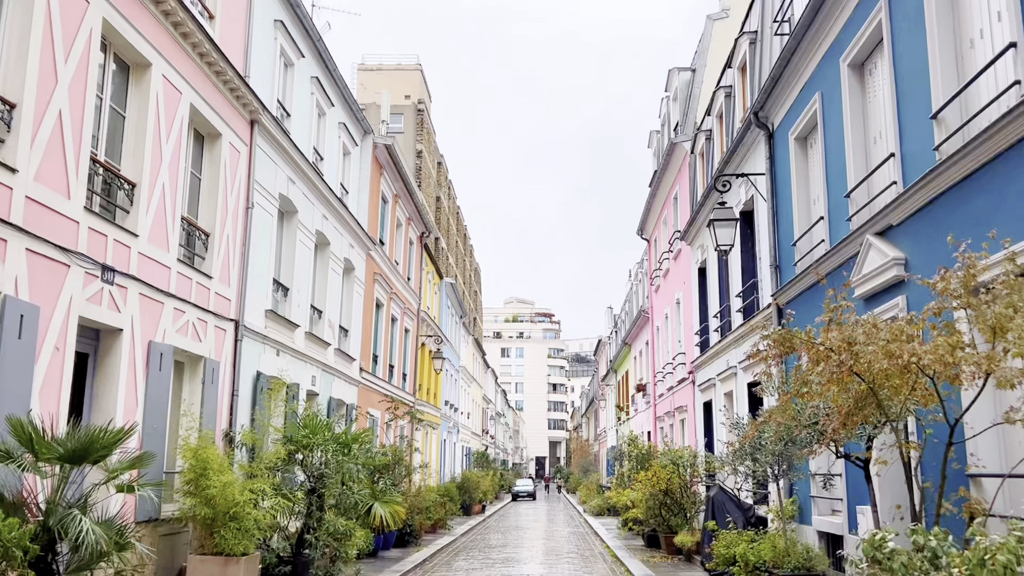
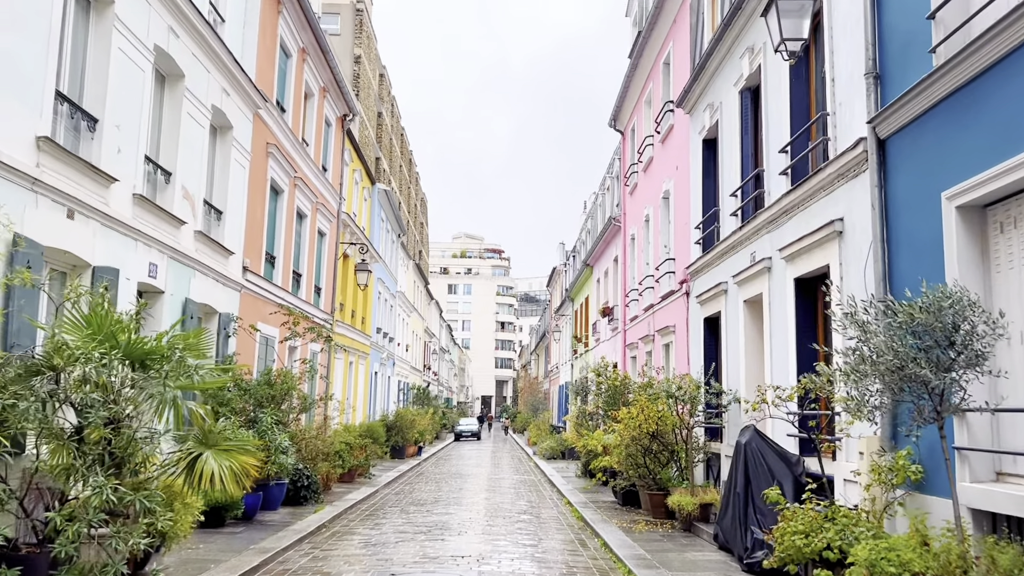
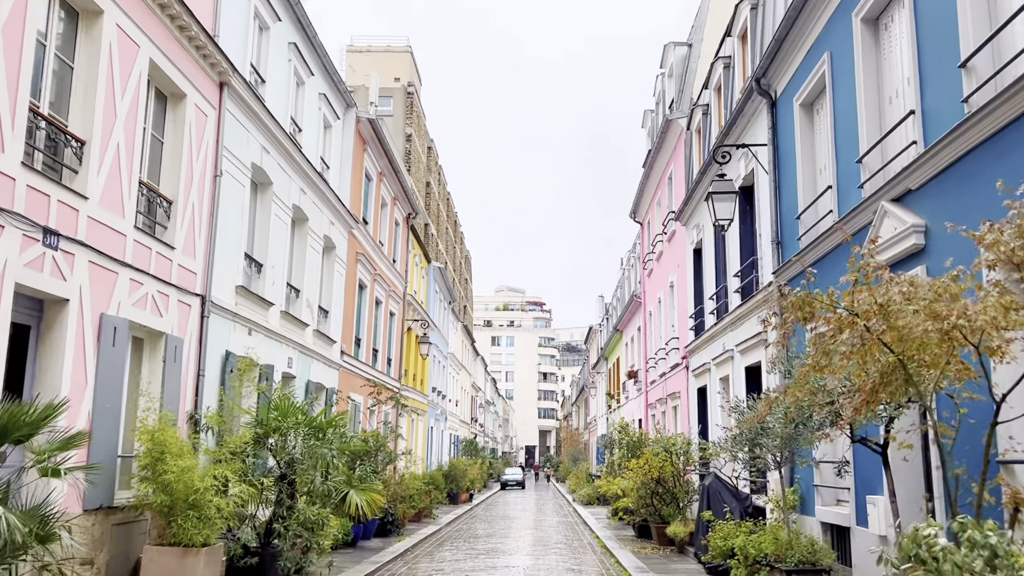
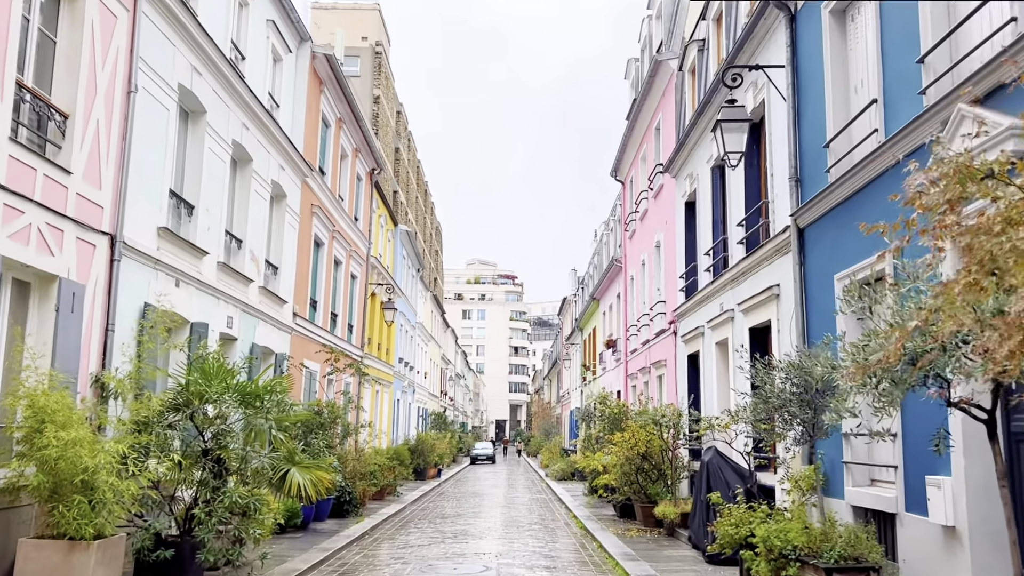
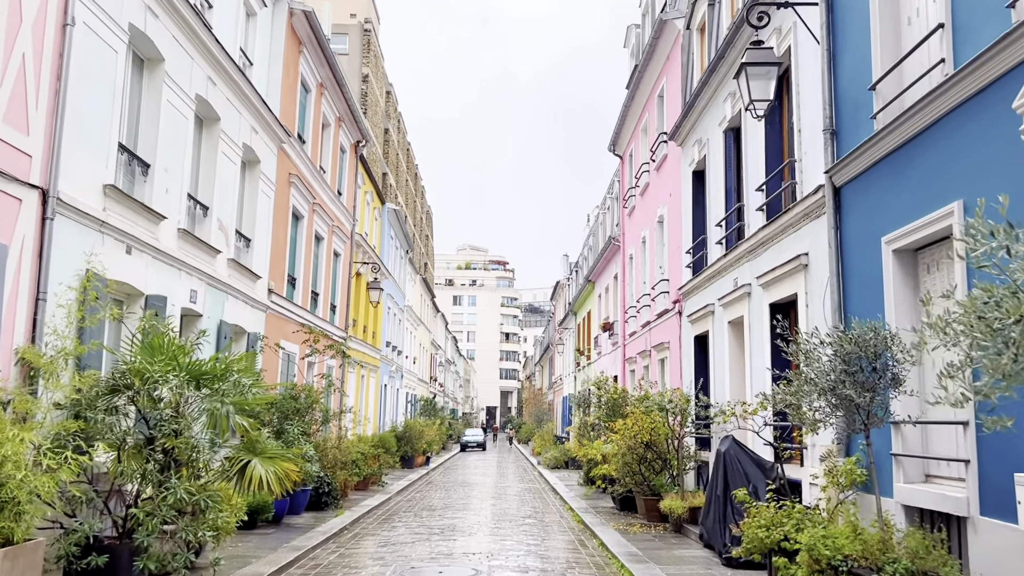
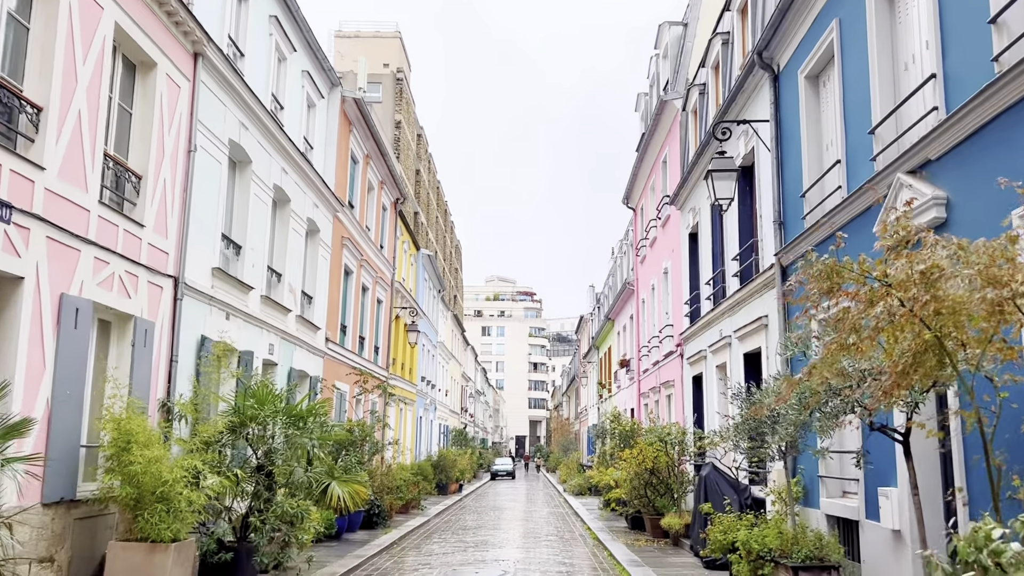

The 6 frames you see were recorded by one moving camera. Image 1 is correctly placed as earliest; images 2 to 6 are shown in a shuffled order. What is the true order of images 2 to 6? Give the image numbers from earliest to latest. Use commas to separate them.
3, 6, 4, 5, 2
